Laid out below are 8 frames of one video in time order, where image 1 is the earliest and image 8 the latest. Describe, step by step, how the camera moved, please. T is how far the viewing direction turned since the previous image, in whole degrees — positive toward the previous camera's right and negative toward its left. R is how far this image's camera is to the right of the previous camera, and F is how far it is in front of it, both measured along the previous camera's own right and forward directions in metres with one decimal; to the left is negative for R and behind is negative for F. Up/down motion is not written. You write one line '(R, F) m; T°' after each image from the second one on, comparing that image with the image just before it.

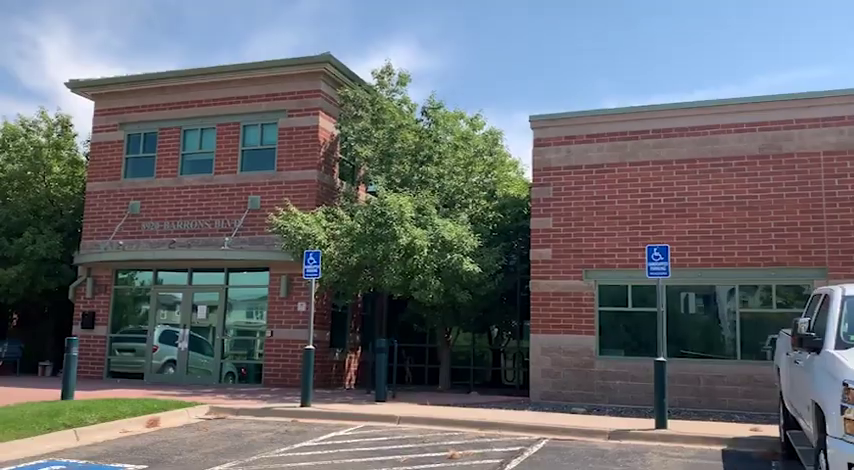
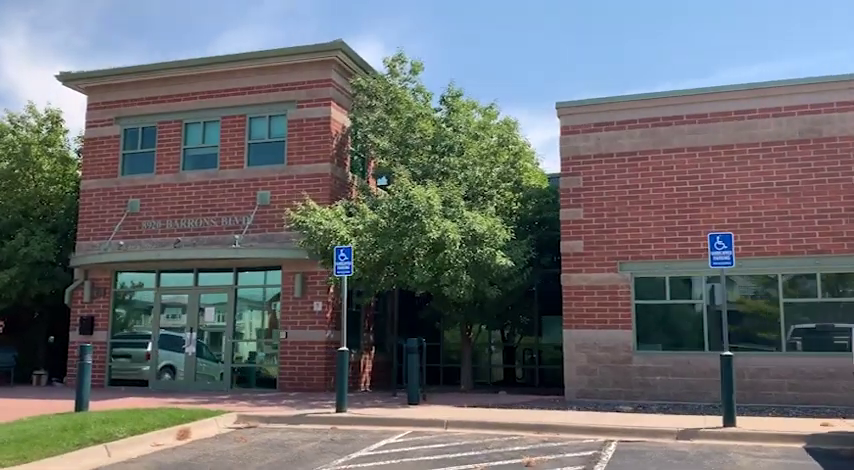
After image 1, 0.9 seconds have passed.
(-1.2, +0.8) m; +2°
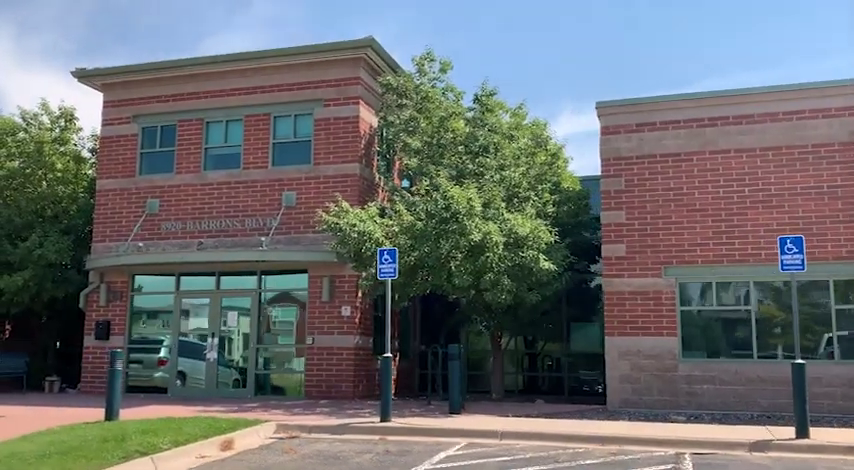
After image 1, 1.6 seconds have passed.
(-1.0, +0.6) m; +1°
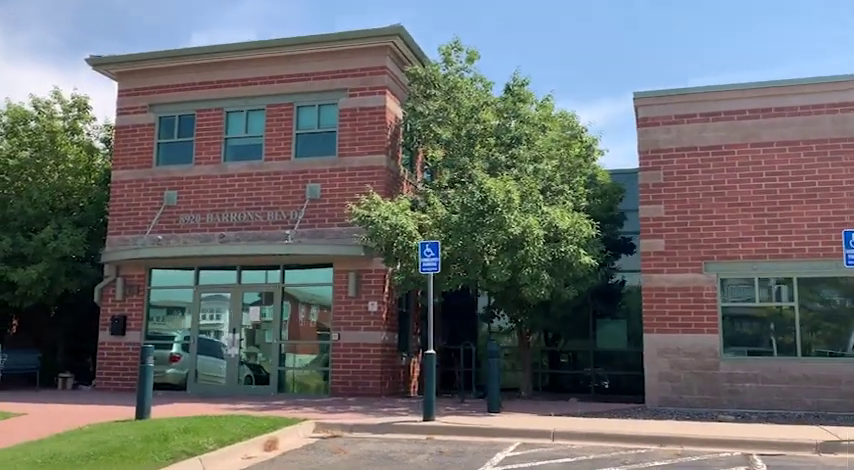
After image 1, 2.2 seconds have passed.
(-0.8, +0.5) m; +1°
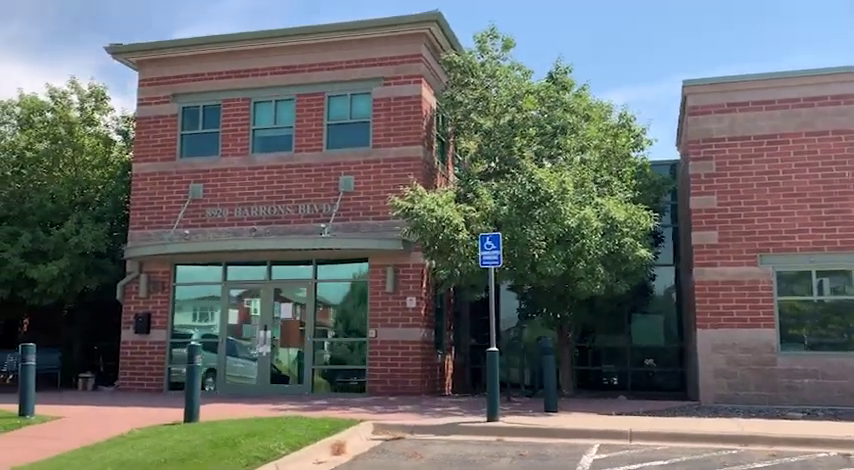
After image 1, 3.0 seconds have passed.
(-1.1, +0.6) m; +1°
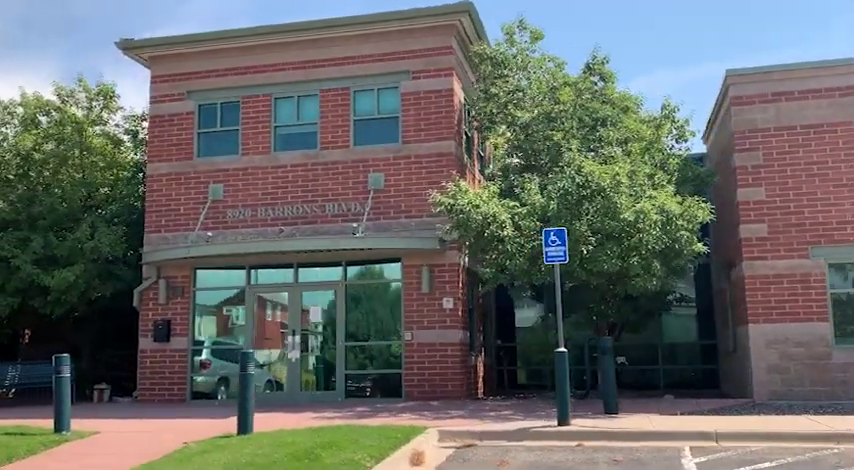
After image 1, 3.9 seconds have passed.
(-1.3, +0.6) m; +2°
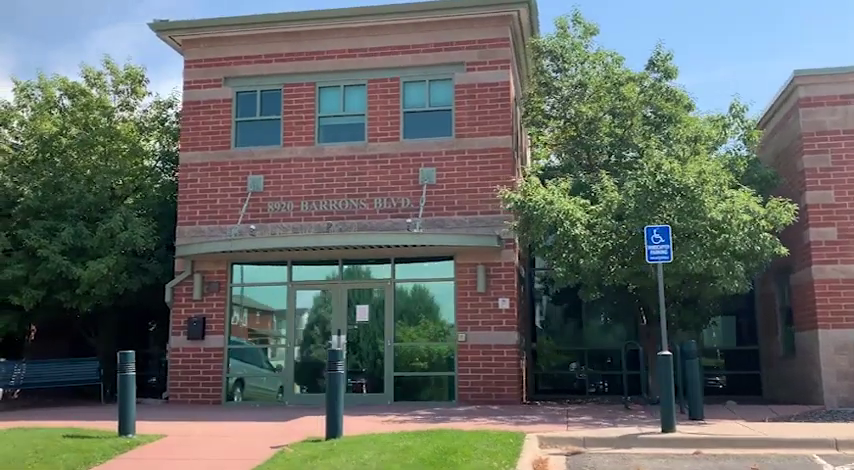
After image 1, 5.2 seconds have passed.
(-1.9, +0.6) m; +3°
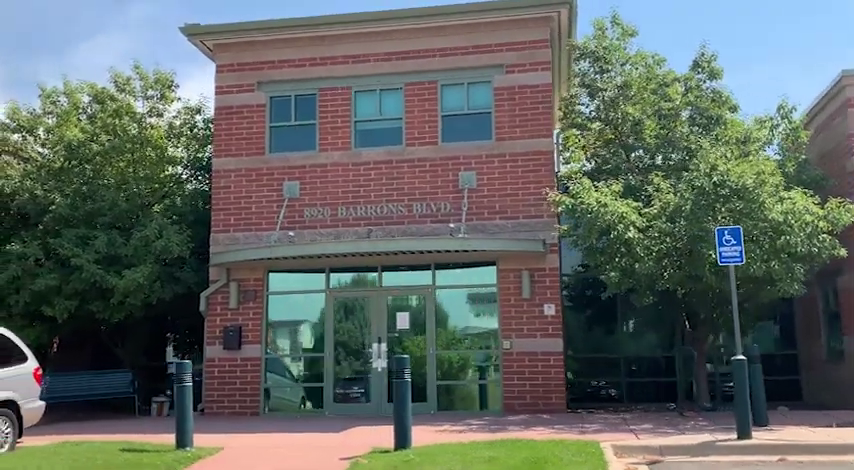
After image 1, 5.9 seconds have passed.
(-1.0, +0.3) m; +1°
